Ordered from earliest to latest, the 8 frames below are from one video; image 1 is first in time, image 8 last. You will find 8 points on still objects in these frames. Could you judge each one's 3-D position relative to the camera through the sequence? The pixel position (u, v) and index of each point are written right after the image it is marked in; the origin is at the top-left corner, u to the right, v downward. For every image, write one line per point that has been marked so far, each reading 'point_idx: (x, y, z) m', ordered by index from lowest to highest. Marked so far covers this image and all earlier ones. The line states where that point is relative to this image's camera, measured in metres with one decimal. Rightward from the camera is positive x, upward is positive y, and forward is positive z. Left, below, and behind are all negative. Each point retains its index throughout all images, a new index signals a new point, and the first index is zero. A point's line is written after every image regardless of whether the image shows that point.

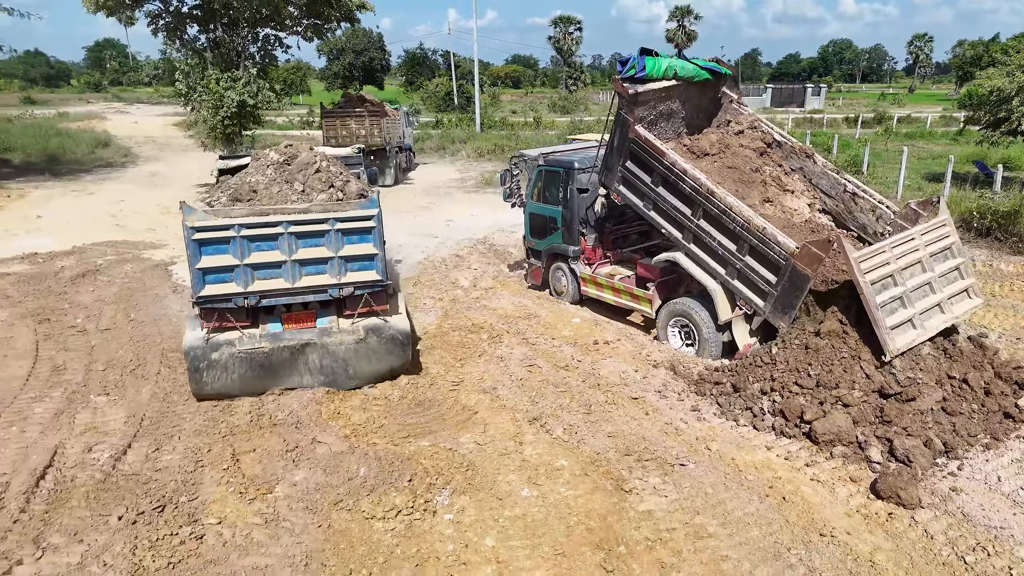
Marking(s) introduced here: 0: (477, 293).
0: (-0.4, -0.1, +9.3) m
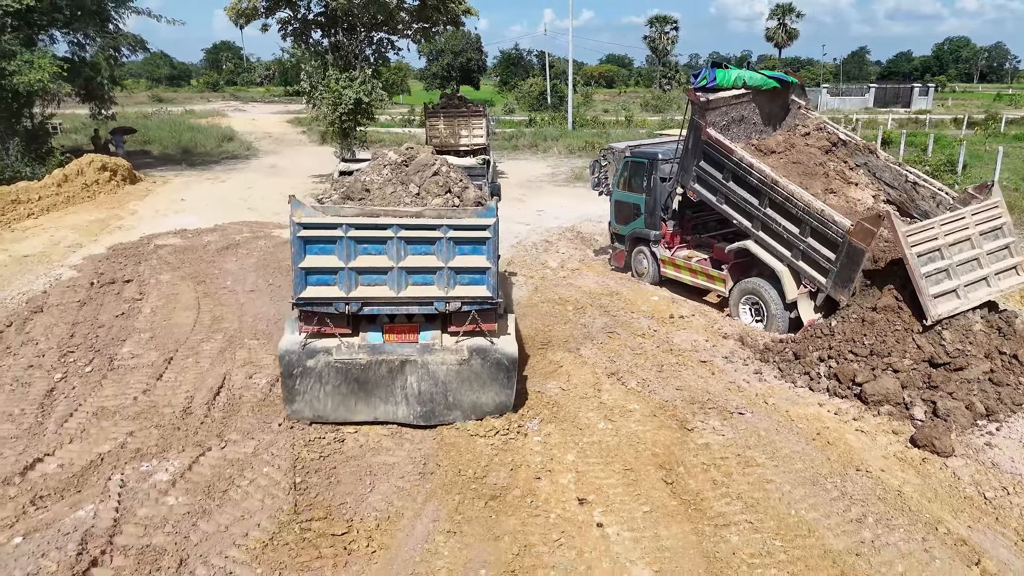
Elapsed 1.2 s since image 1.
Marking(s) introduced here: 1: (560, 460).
0: (+0.8, +0.2, +10.2) m
1: (+0.3, -1.3, +5.3) m
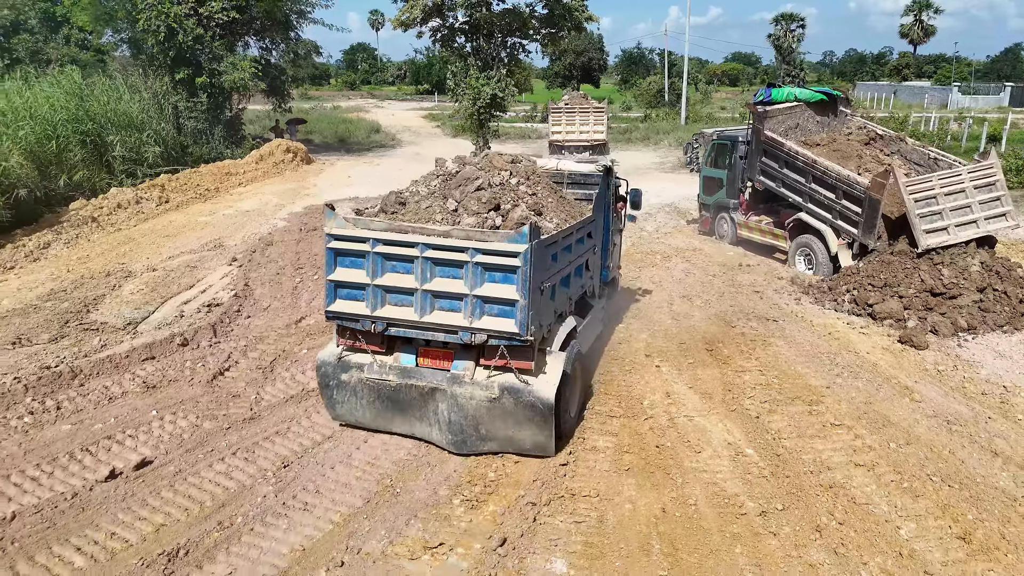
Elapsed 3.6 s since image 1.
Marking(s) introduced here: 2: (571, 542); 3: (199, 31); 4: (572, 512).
0: (+2.5, +0.9, +12.6) m
1: (+1.3, -0.5, +7.7) m
2: (+0.4, -1.5, +4.4) m
3: (-8.4, +6.9, +19.7) m
4: (+0.4, -1.4, +4.7) m
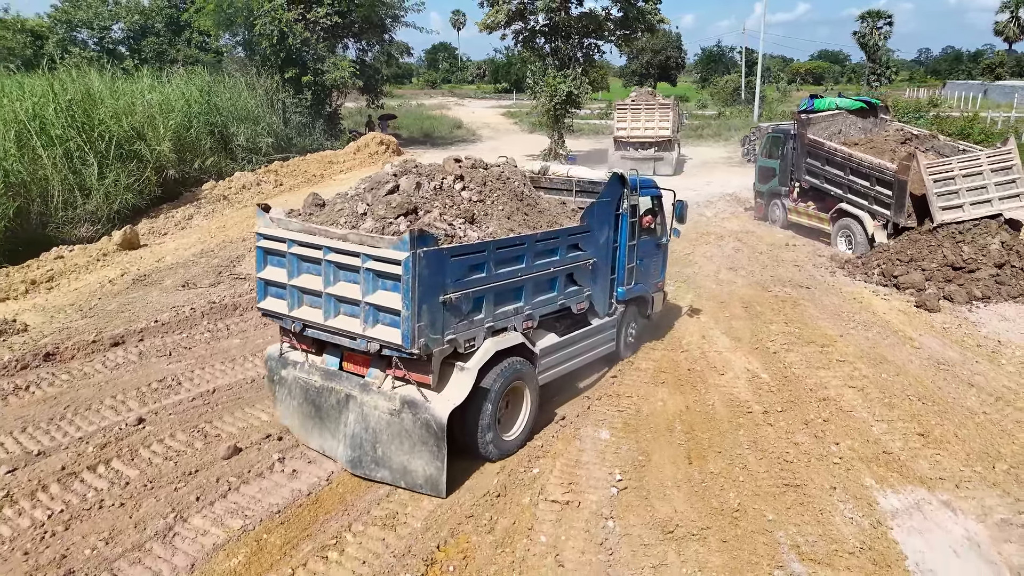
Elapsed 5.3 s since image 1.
0: (+3.9, +1.3, +13.8) m
1: (+2.1, -0.1, +9.1) m
2: (+0.8, -1.1, +5.9) m
3: (-6.2, +7.6, +22.0) m
4: (+0.9, -1.0, +6.2) m
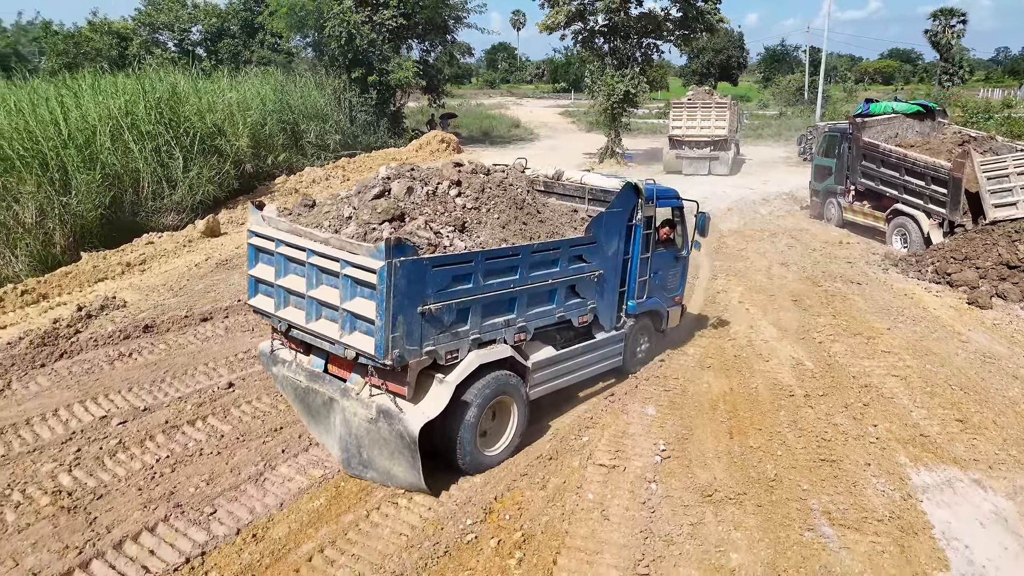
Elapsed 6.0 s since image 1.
0: (+4.9, +1.4, +13.9) m
1: (+2.8, 0.0, +9.4) m
2: (+1.3, -1.0, +6.3) m
3: (-4.4, +7.8, +22.8) m
4: (+1.4, -0.9, +6.6) m
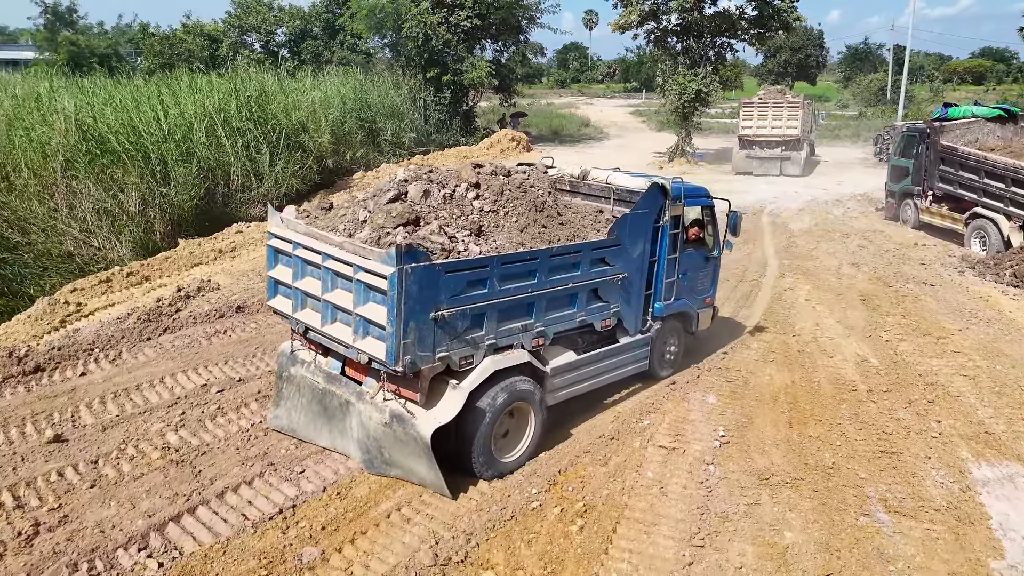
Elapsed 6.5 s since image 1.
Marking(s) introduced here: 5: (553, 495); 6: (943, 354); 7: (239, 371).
0: (+6.2, +1.3, +13.8) m
1: (+3.7, 0.0, +9.4) m
2: (+1.9, -0.9, +6.5) m
3: (-2.1, +8.0, +23.4) m
4: (+2.0, -0.8, +6.8) m
5: (+0.3, -1.4, +4.9) m
6: (+4.2, -0.7, +7.2) m
7: (-2.5, -0.8, +6.8) m
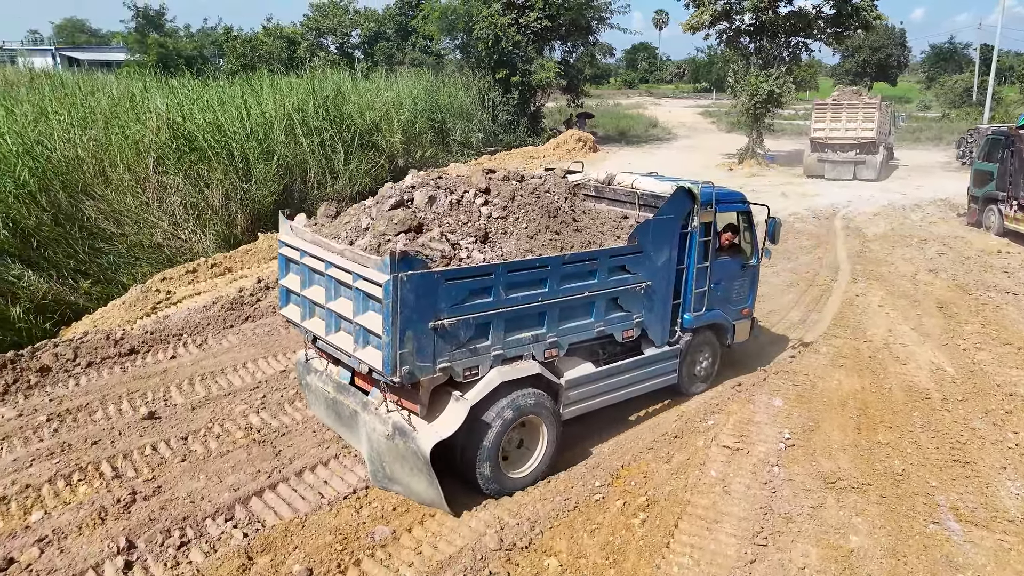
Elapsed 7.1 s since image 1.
0: (+7.5, +1.2, +13.3) m
1: (+4.5, -0.1, +9.2) m
2: (+2.4, -0.9, +6.4) m
3: (+0.2, +8.1, +23.7) m
4: (+2.6, -0.8, +6.7) m
5: (+0.7, -1.4, +5.0) m
6: (+4.8, -0.7, +6.9) m
7: (-1.9, -0.7, +7.2) m
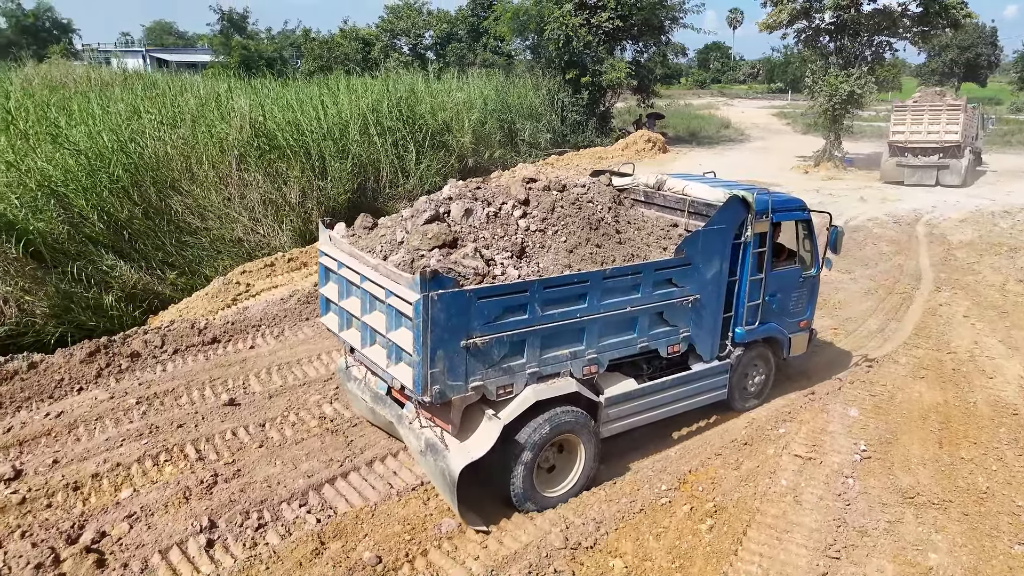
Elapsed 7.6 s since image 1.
0: (+8.7, +1.0, +12.7) m
1: (+5.4, -0.2, +8.8) m
2: (+3.0, -1.0, +6.2) m
3: (+2.5, +8.0, +23.6) m
4: (+3.2, -0.9, +6.5) m
5: (+1.2, -1.4, +5.0) m
6: (+5.5, -0.9, +6.5) m
7: (-1.3, -0.7, +7.4) m
